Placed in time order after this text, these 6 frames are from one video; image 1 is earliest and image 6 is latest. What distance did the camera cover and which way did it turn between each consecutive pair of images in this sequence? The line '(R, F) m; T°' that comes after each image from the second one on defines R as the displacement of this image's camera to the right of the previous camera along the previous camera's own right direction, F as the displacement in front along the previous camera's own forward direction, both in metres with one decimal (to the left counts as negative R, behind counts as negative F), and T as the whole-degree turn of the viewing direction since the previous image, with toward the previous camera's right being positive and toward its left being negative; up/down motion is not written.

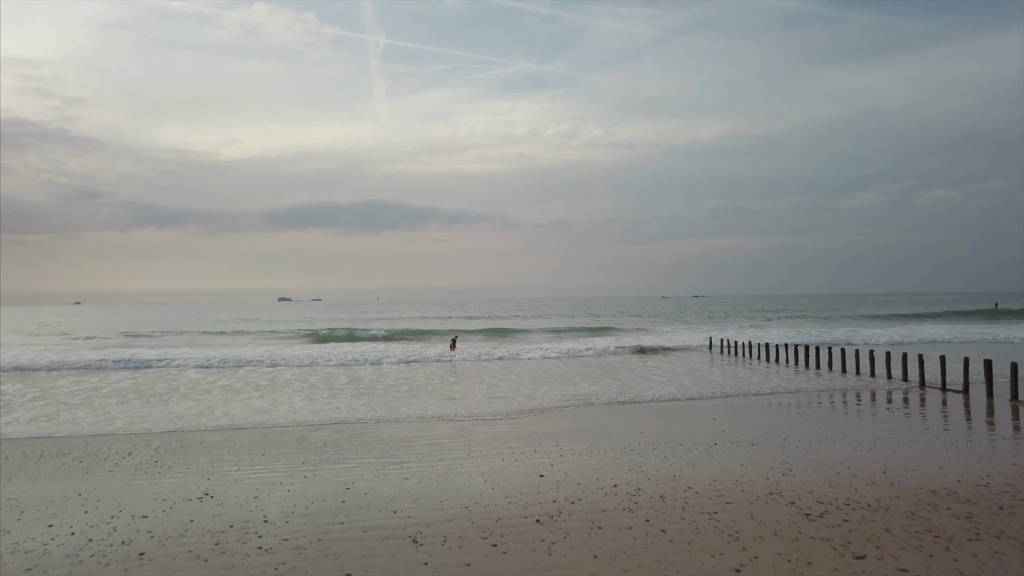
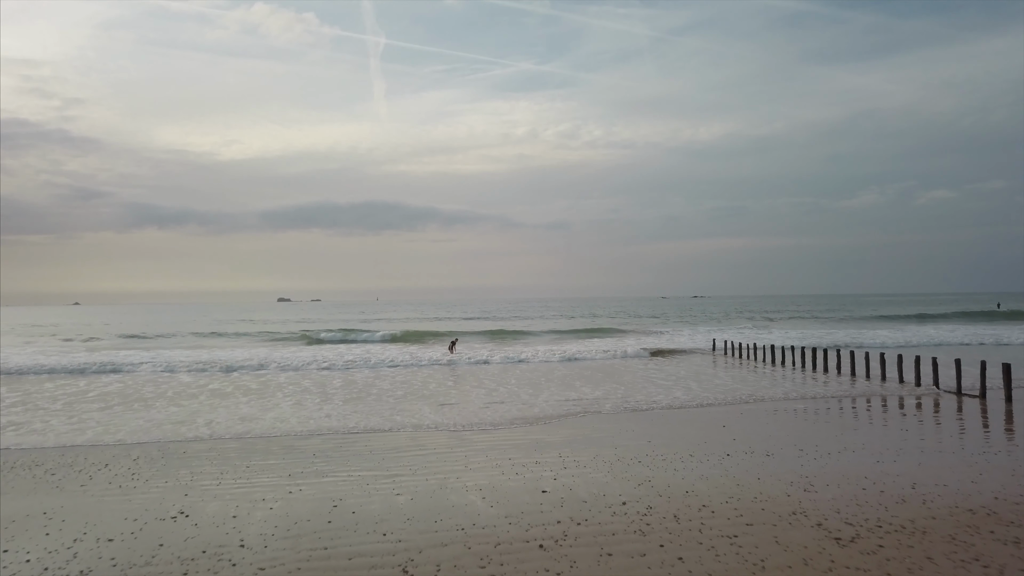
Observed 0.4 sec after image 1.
(-1.7, -2.7) m; 0°
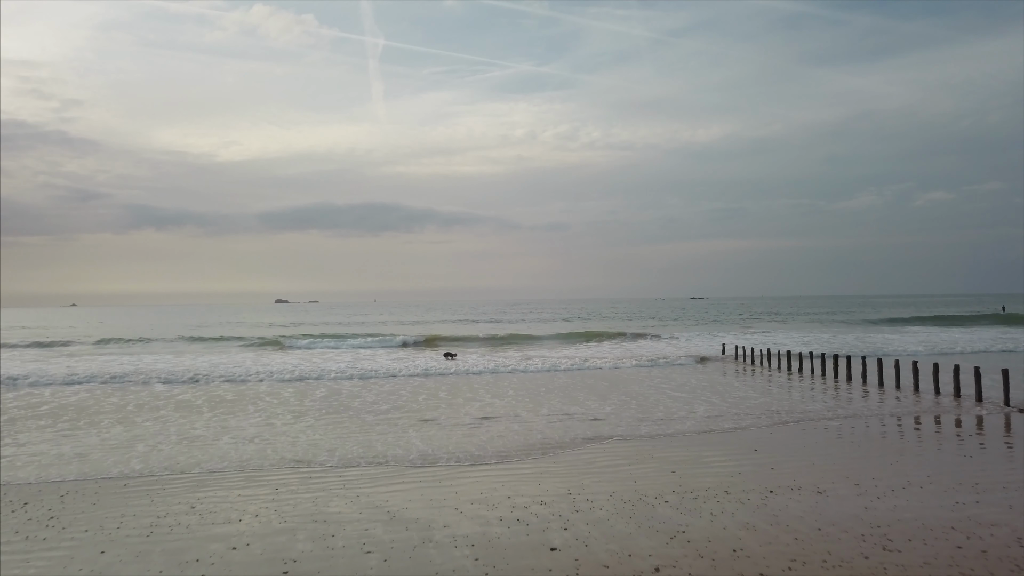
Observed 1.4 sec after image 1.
(0.0, +1.8) m; 0°
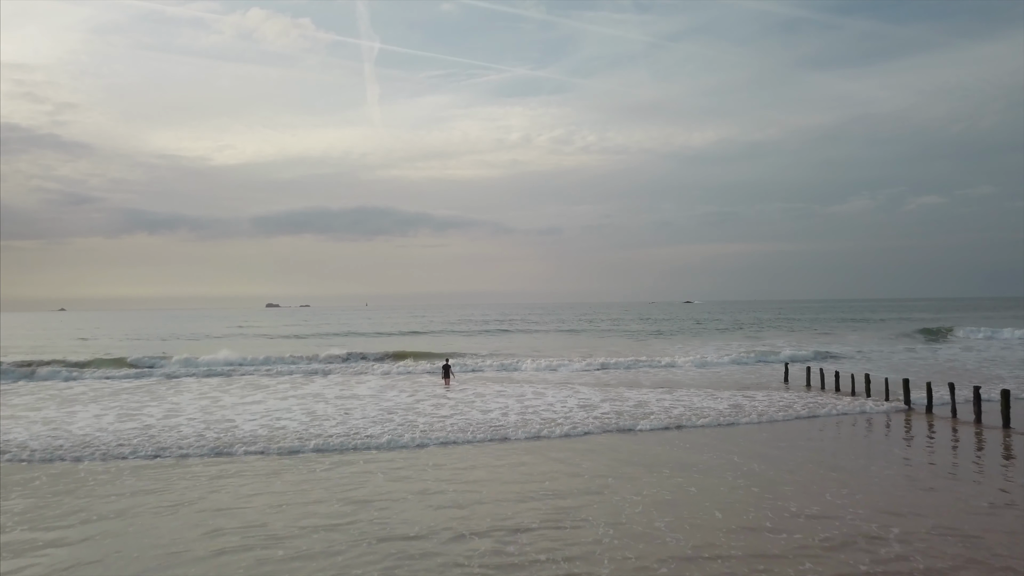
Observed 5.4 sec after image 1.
(+0.1, +8.6) m; 0°
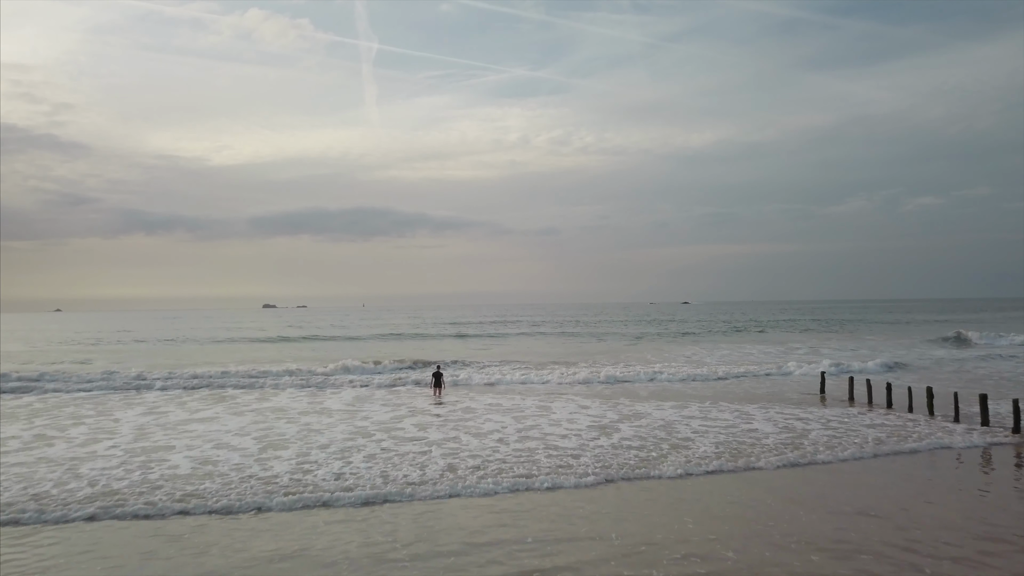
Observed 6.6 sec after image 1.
(0.0, +3.2) m; 0°
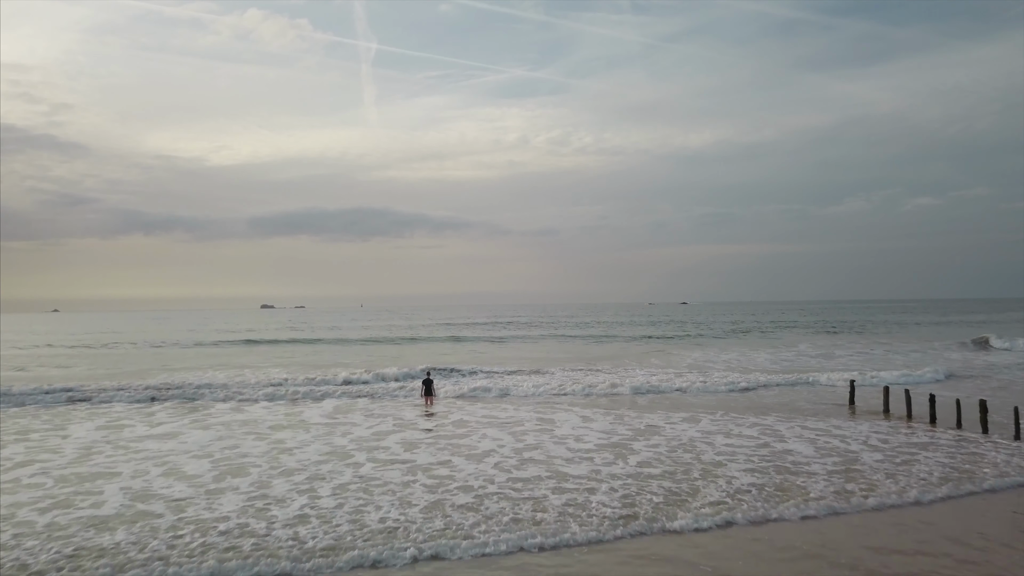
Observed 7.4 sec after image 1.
(0.0, +1.9) m; 0°
